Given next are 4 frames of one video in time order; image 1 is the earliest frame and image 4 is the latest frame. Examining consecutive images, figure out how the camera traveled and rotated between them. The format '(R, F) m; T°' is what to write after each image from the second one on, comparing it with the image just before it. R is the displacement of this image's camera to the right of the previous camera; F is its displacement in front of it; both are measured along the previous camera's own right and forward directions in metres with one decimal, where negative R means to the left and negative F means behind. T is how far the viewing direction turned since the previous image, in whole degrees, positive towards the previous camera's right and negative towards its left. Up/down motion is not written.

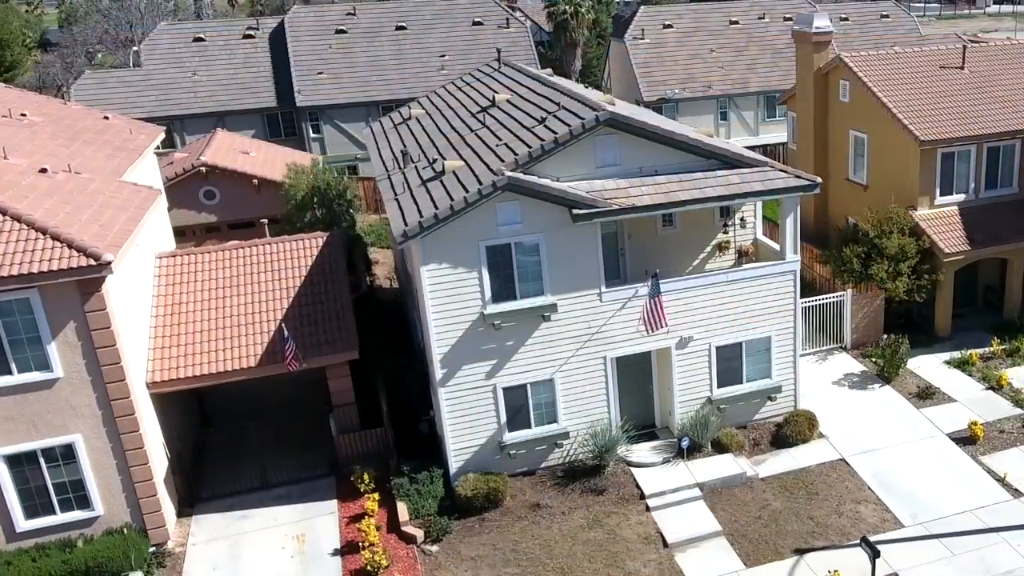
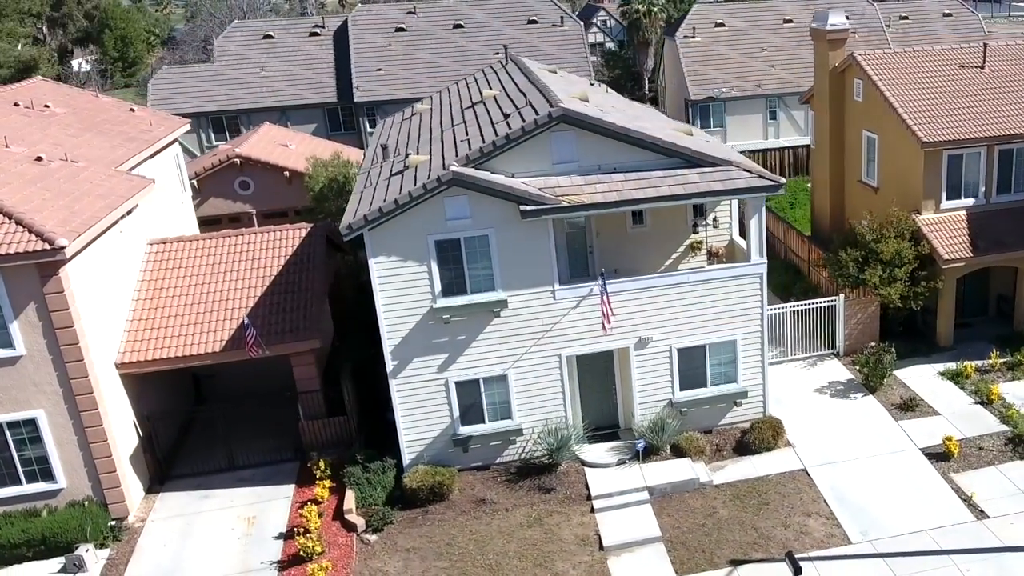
(+2.9, +0.2) m; -6°
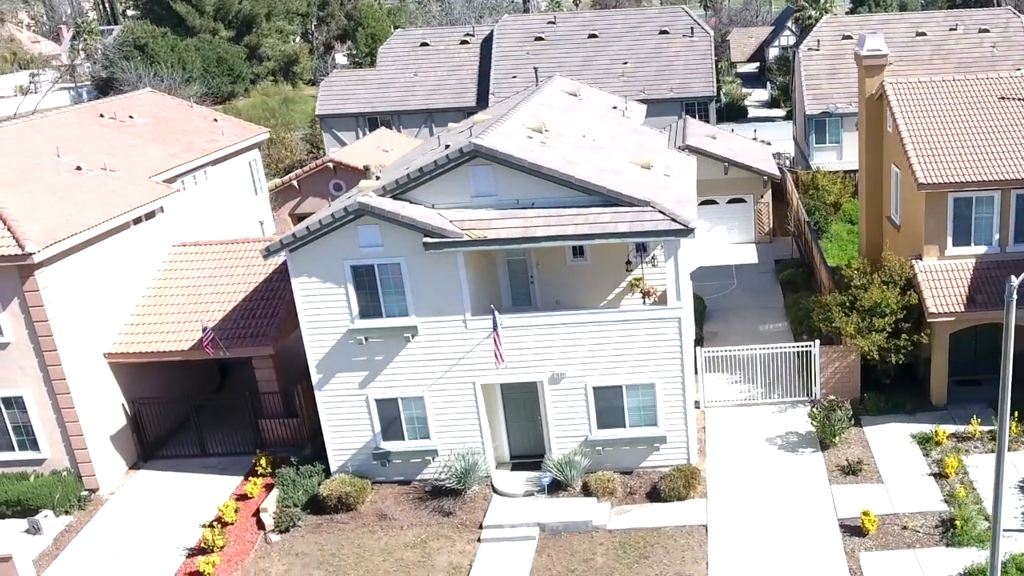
(+6.3, +0.4) m; -14°
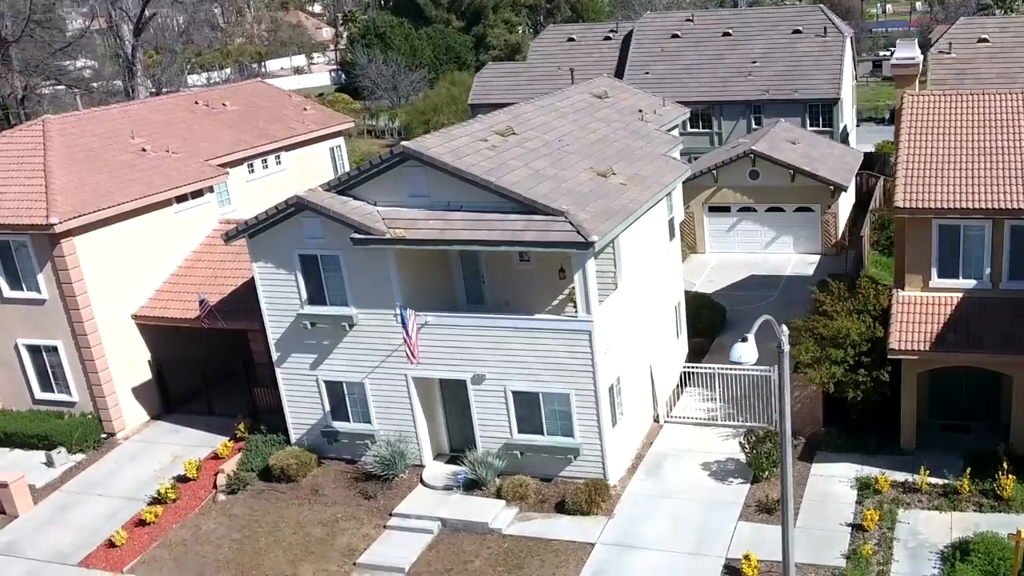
(+6.0, +0.4) m; -14°
